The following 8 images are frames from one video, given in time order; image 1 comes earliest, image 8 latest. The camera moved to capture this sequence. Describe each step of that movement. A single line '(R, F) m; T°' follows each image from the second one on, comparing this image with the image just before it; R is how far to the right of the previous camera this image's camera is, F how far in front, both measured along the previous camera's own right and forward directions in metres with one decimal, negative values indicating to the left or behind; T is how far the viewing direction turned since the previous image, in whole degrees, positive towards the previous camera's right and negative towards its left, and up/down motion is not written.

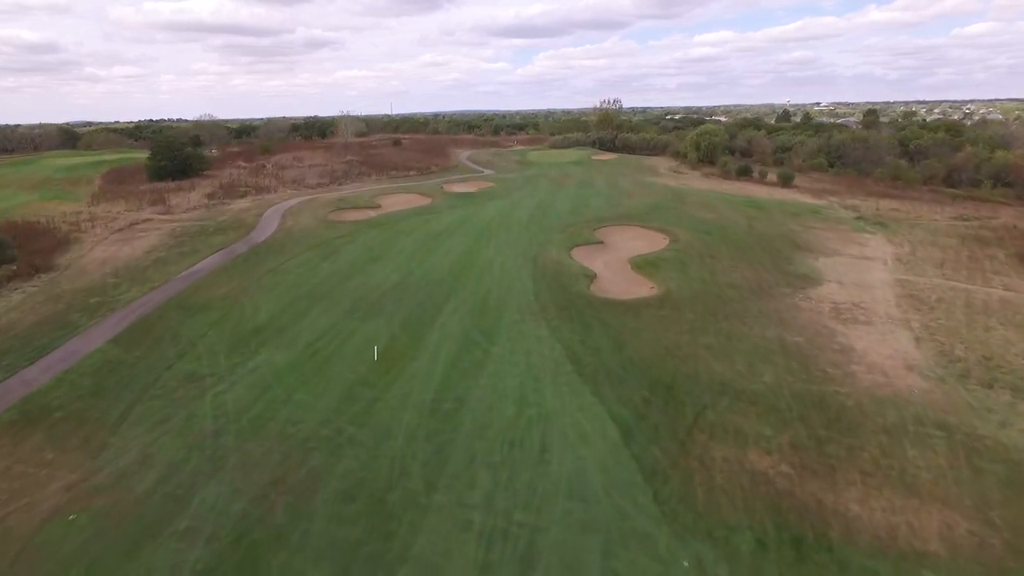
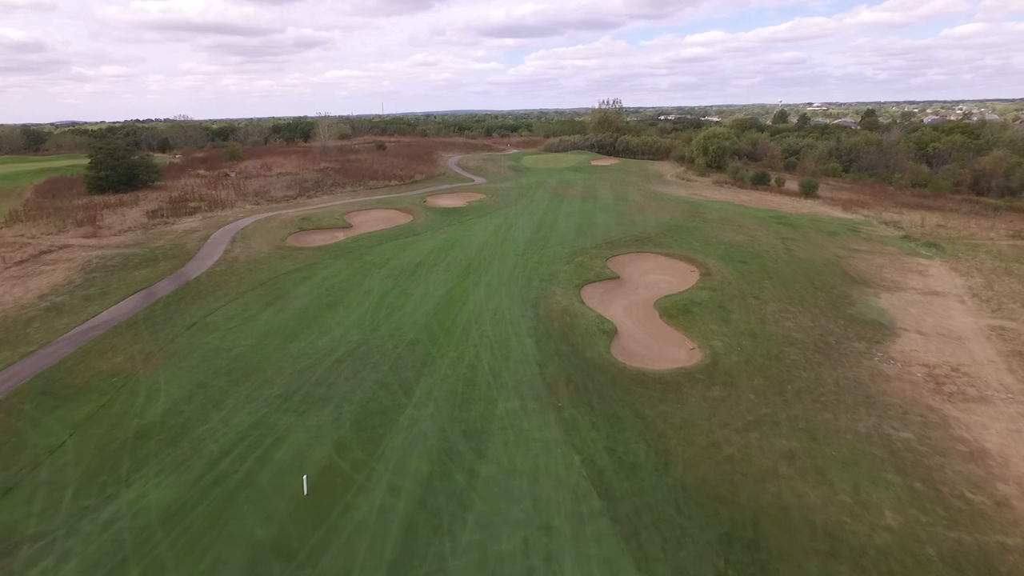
(-0.1, +5.3) m; +1°
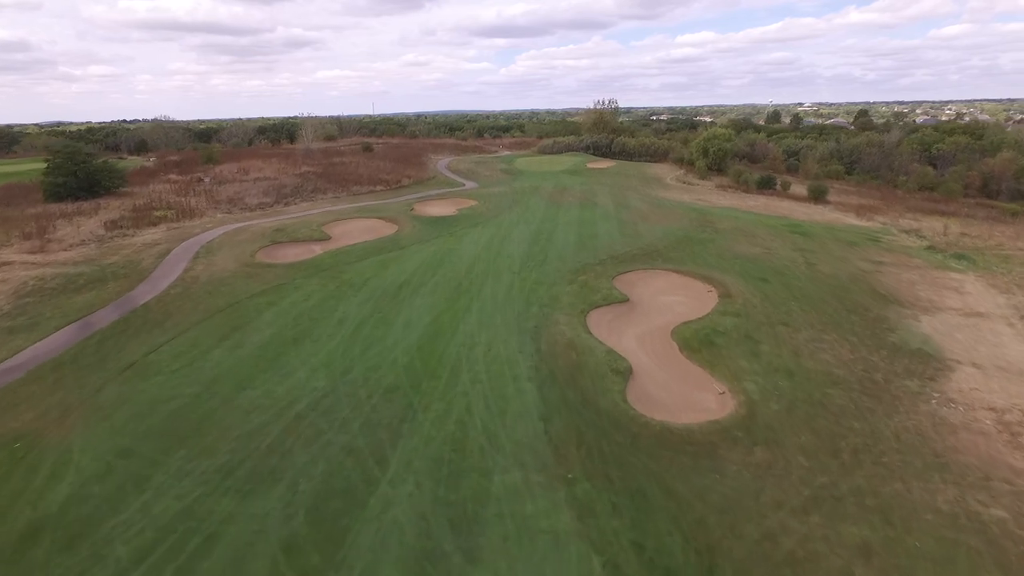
(-0.1, +2.7) m; +1°
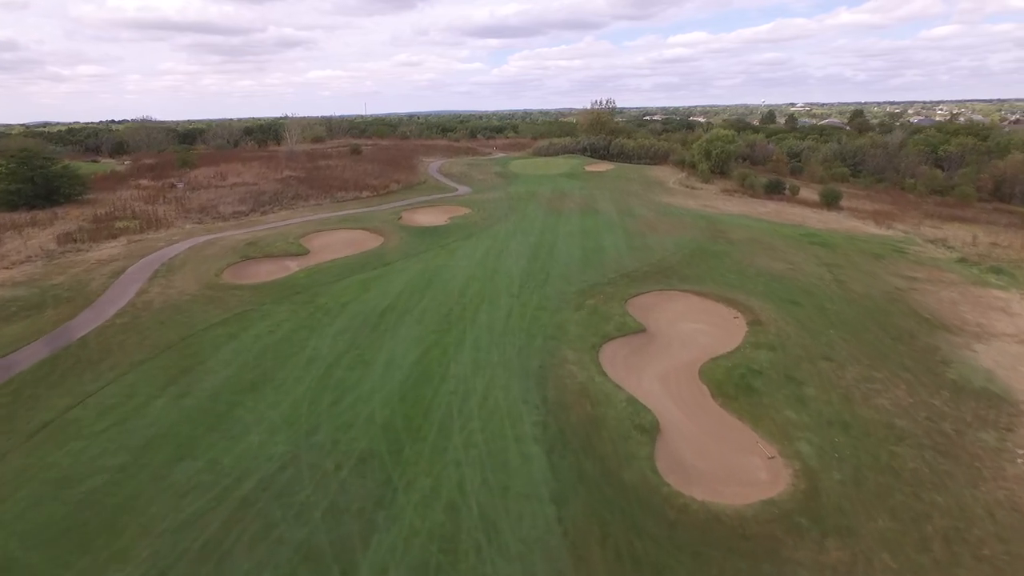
(-0.2, +2.7) m; +1°
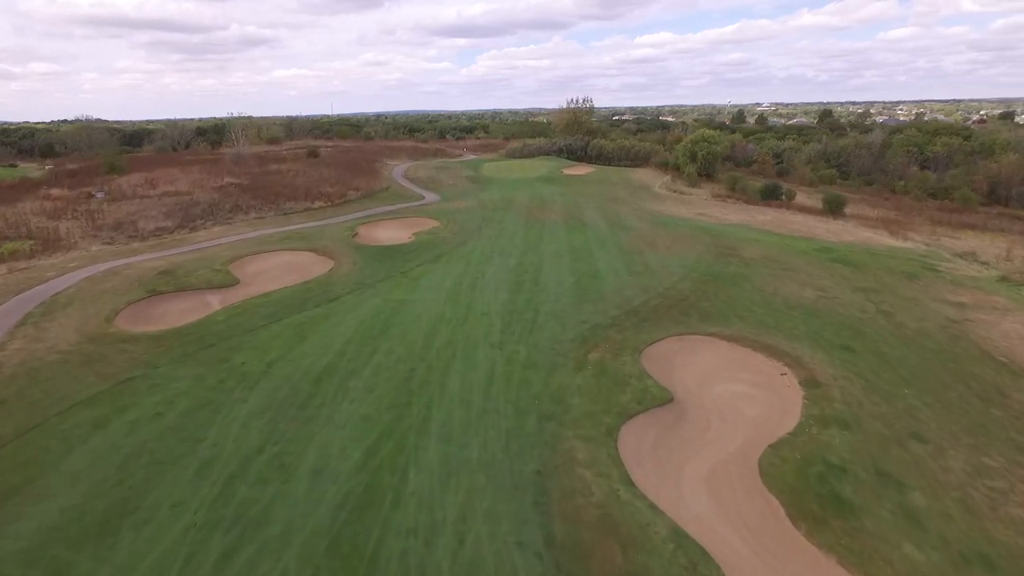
(-0.2, +4.6) m; +3°
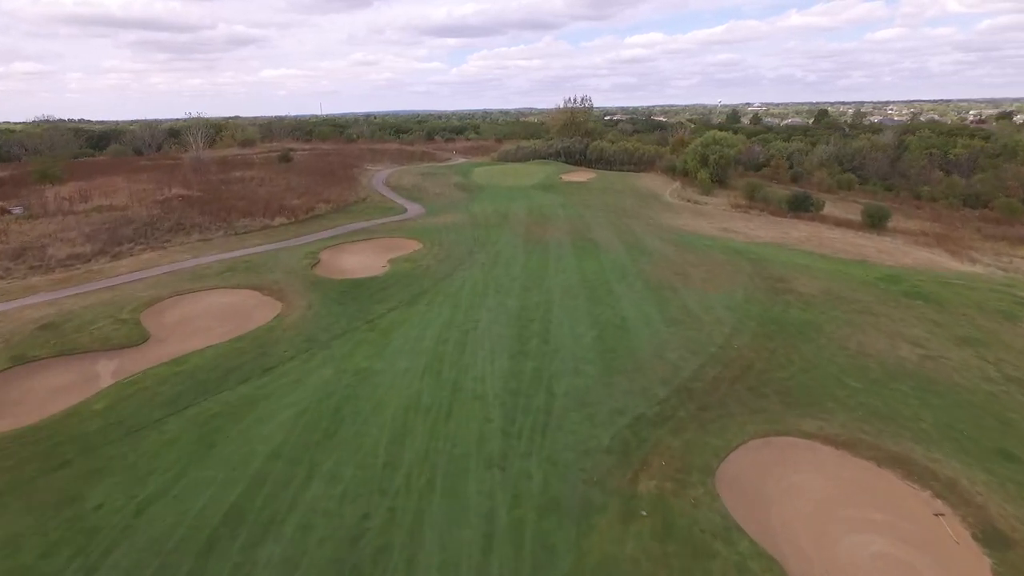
(-0.3, +5.2) m; +1°
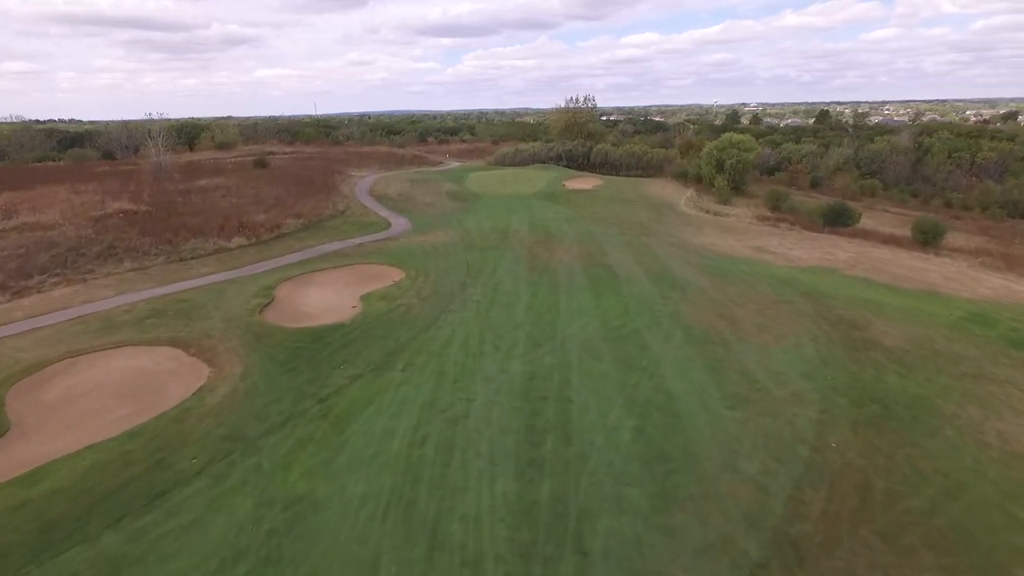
(-0.2, +4.6) m; 0°
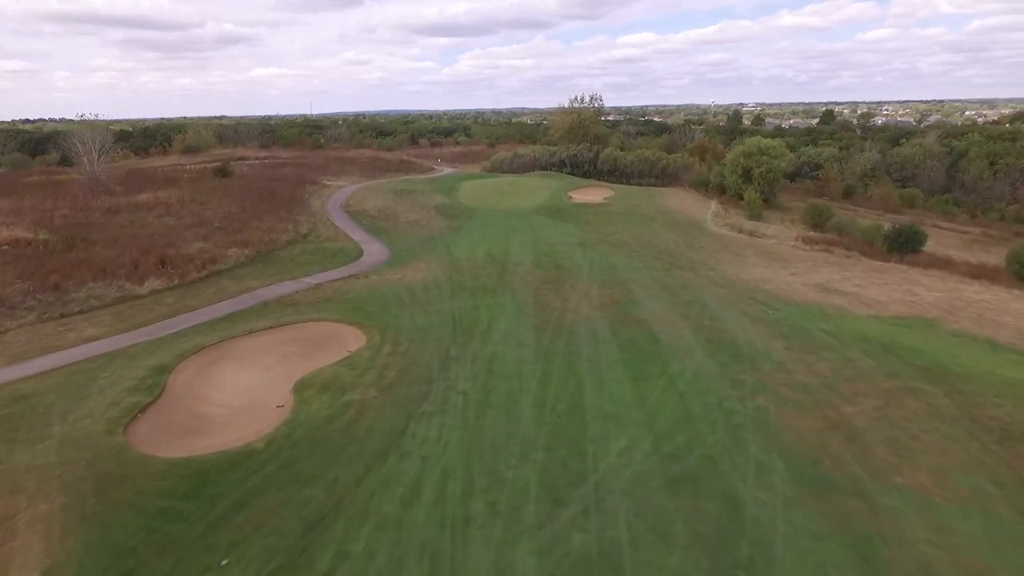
(-0.1, +6.0) m; 0°
